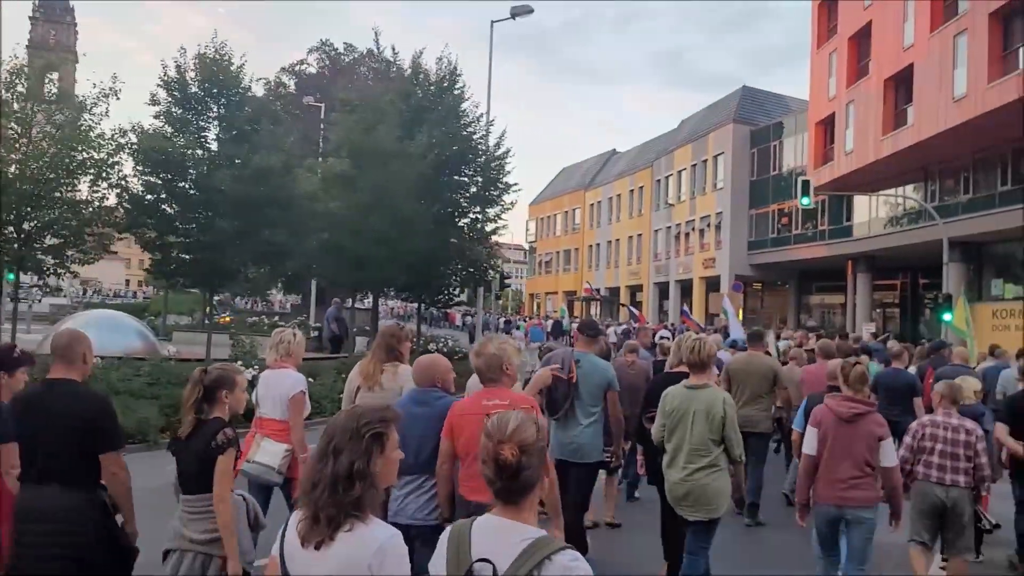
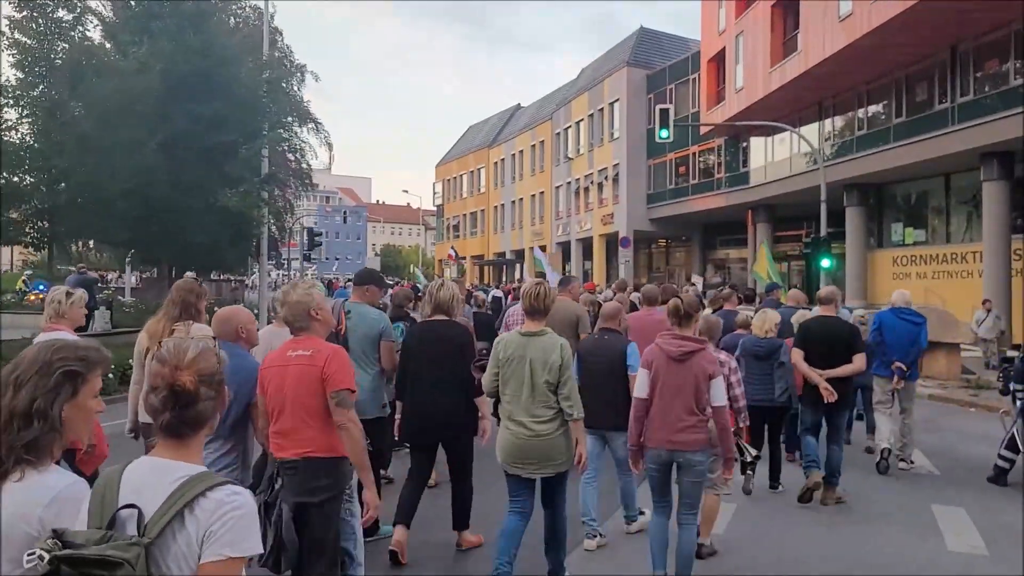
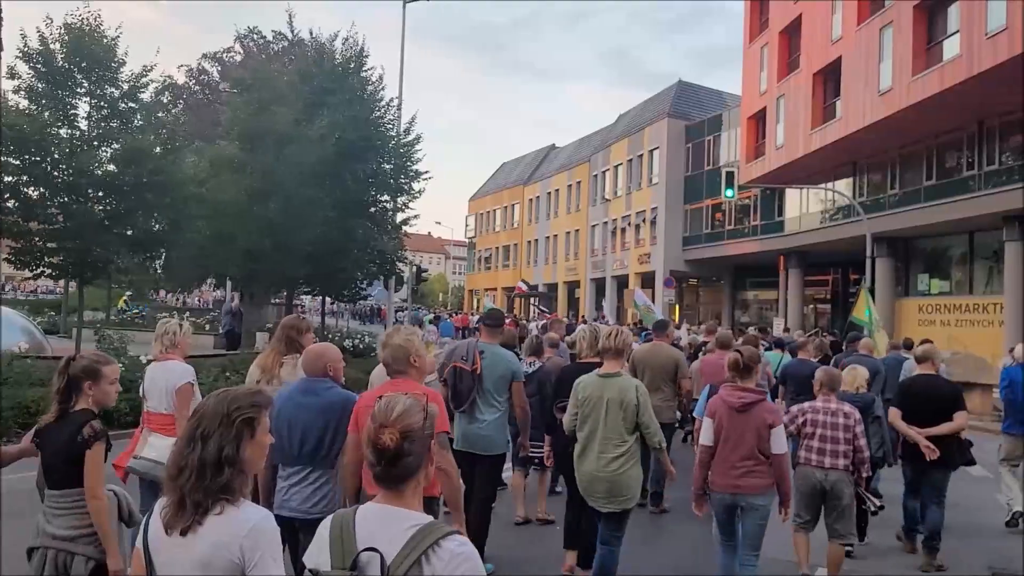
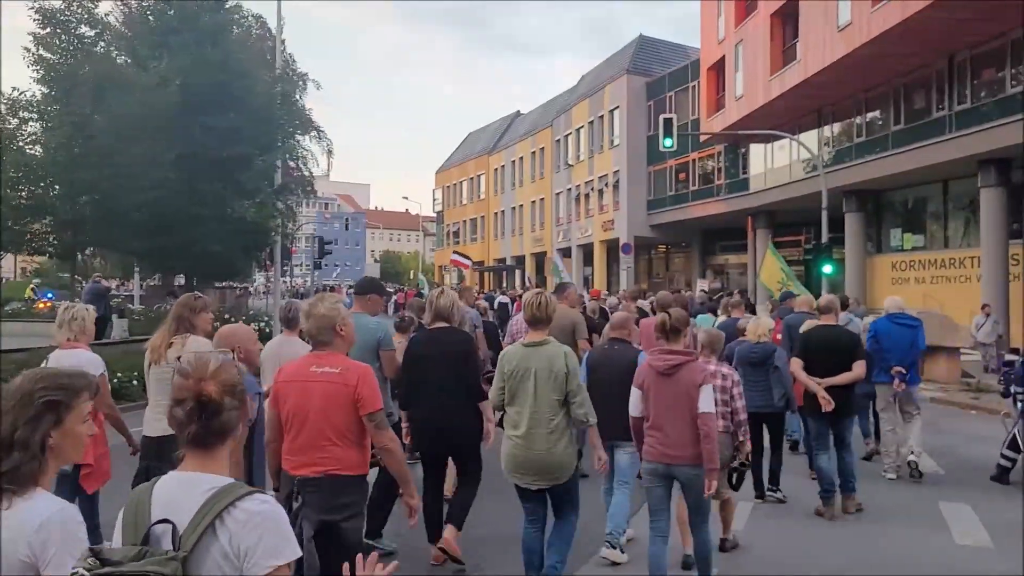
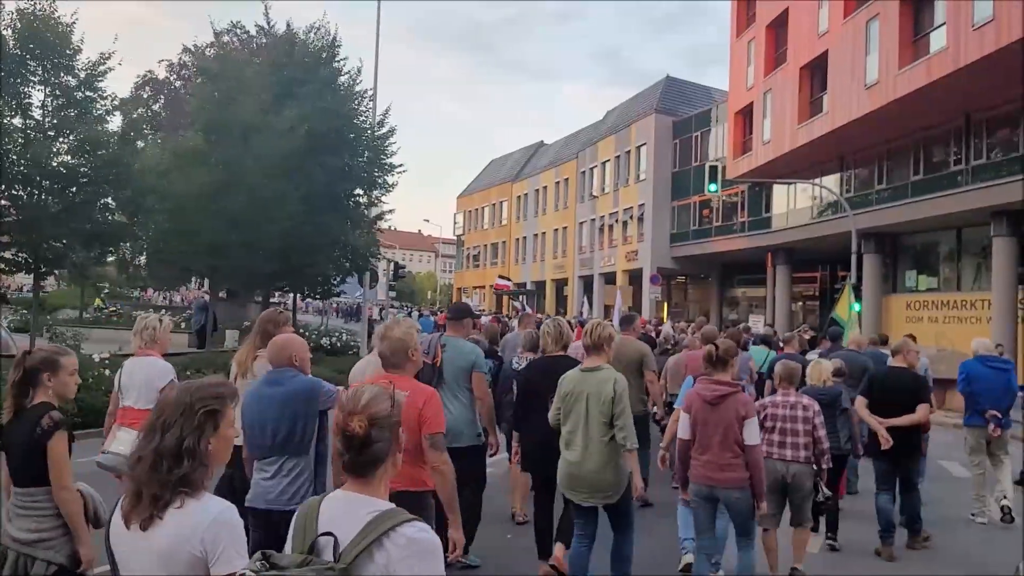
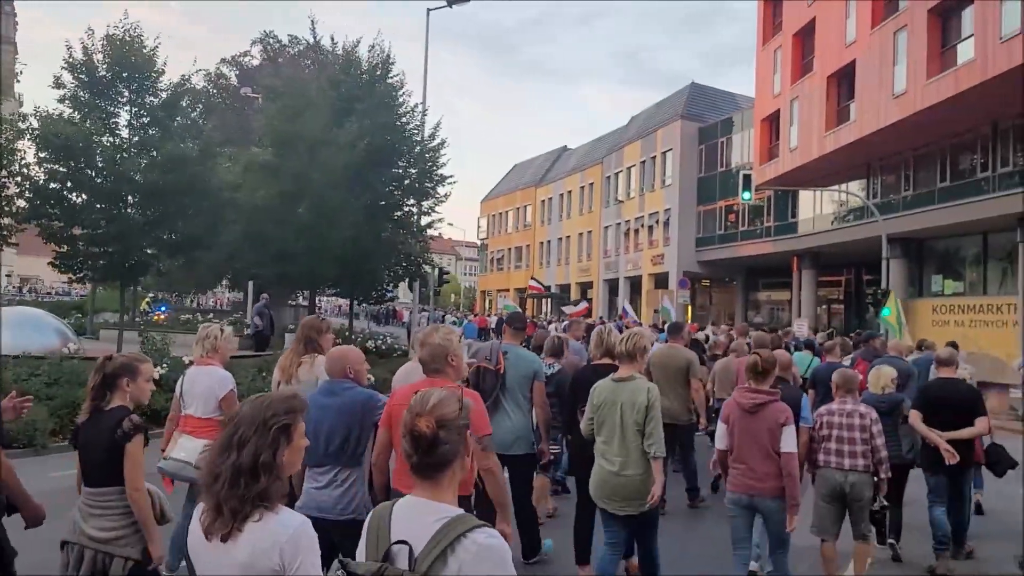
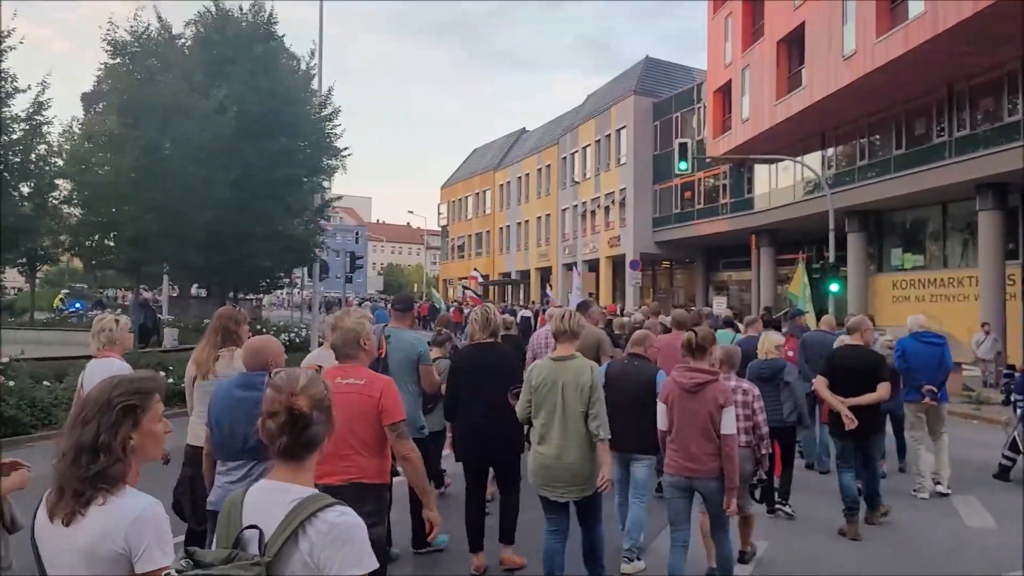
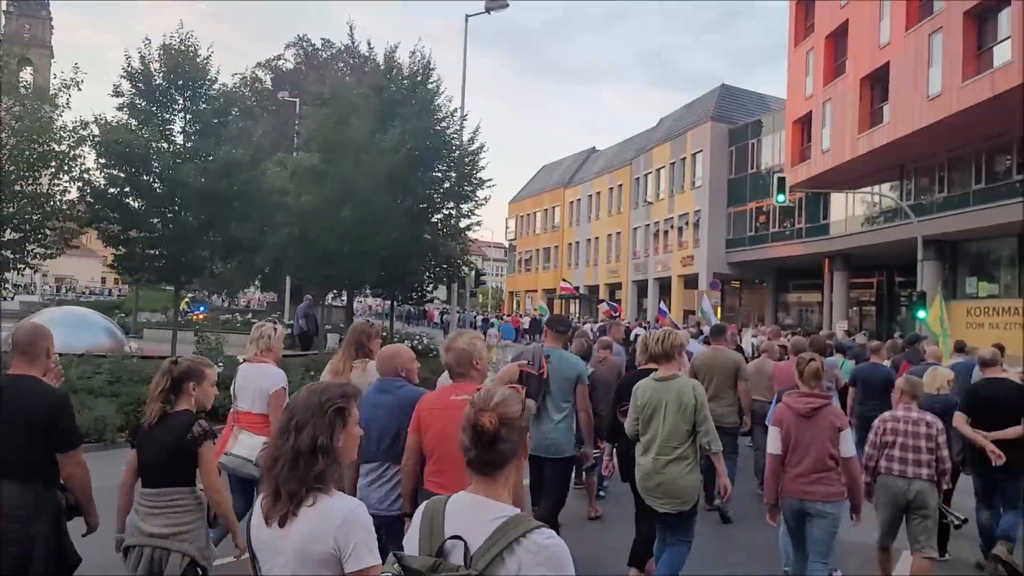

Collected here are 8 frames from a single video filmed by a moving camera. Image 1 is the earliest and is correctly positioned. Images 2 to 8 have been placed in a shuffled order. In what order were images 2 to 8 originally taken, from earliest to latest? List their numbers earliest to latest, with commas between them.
8, 6, 3, 5, 7, 4, 2
